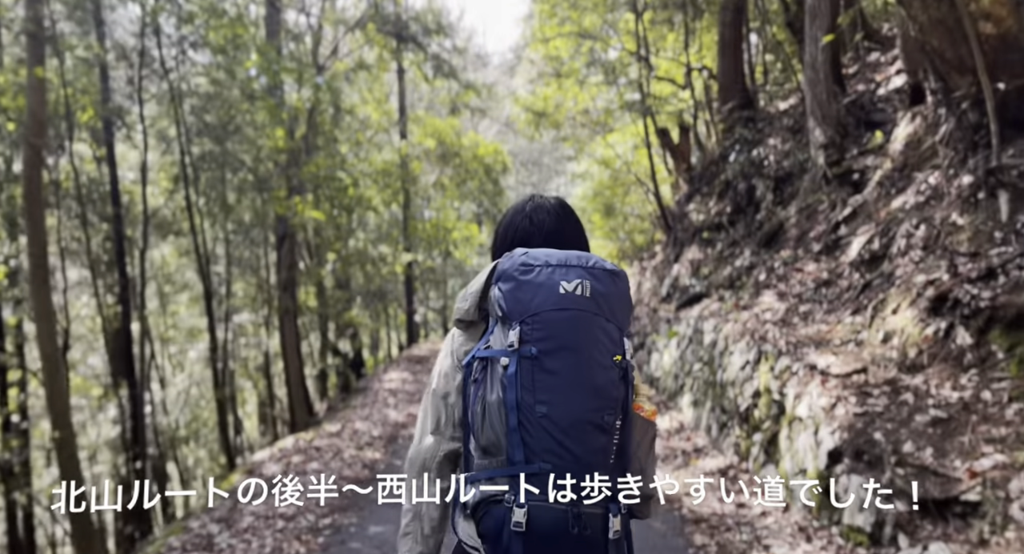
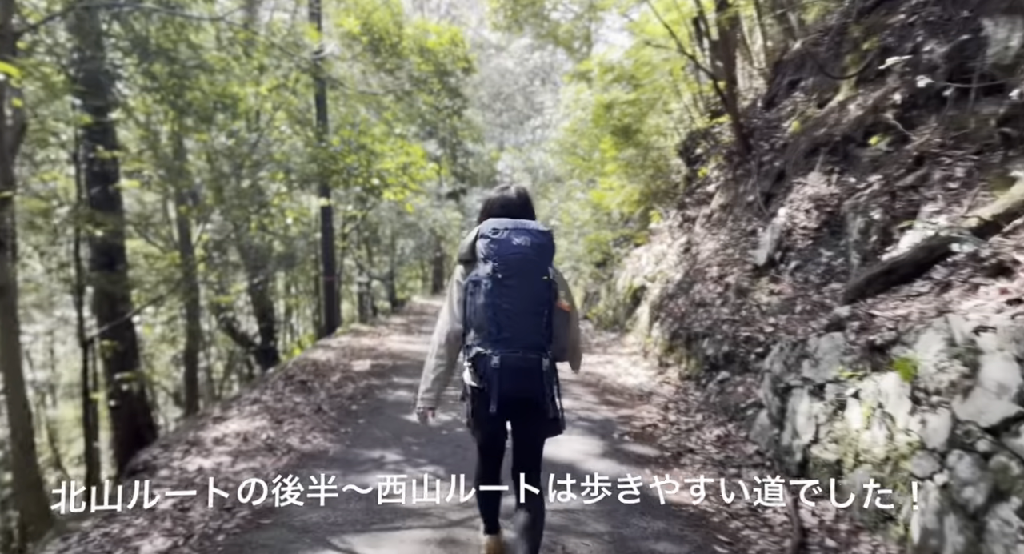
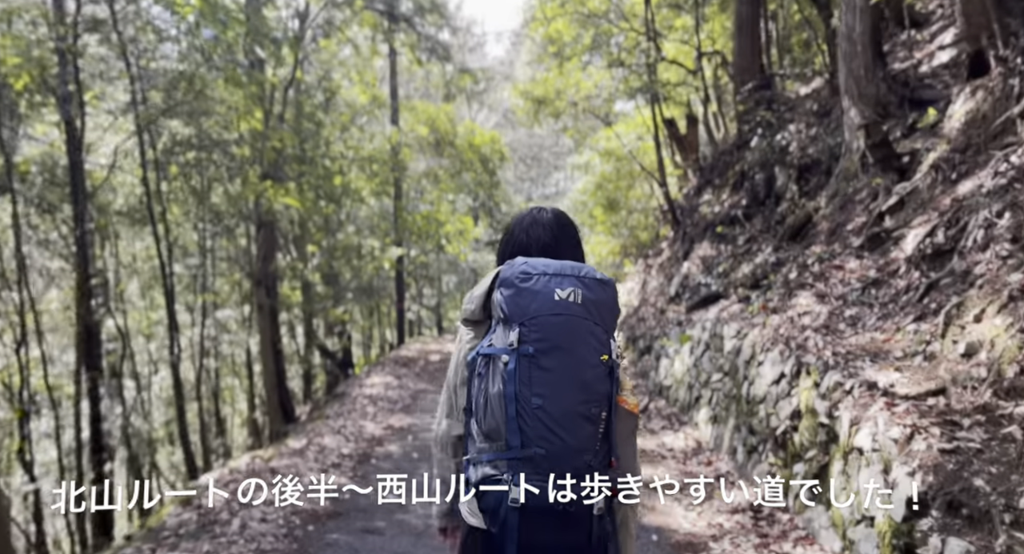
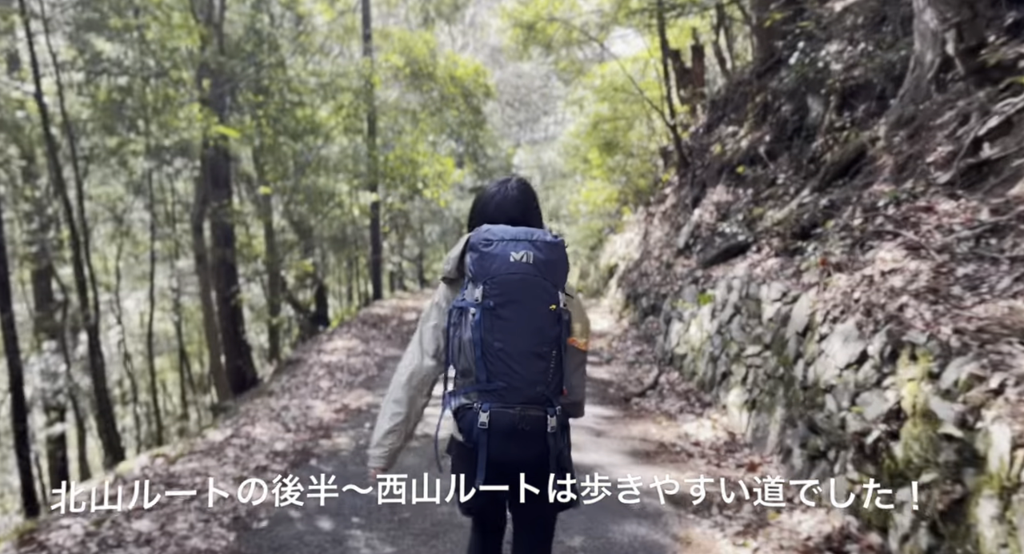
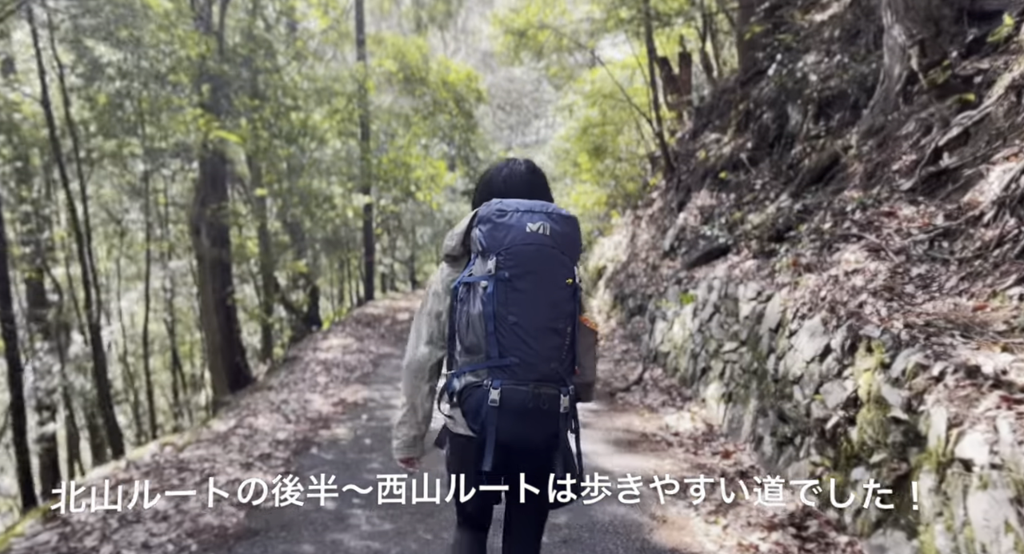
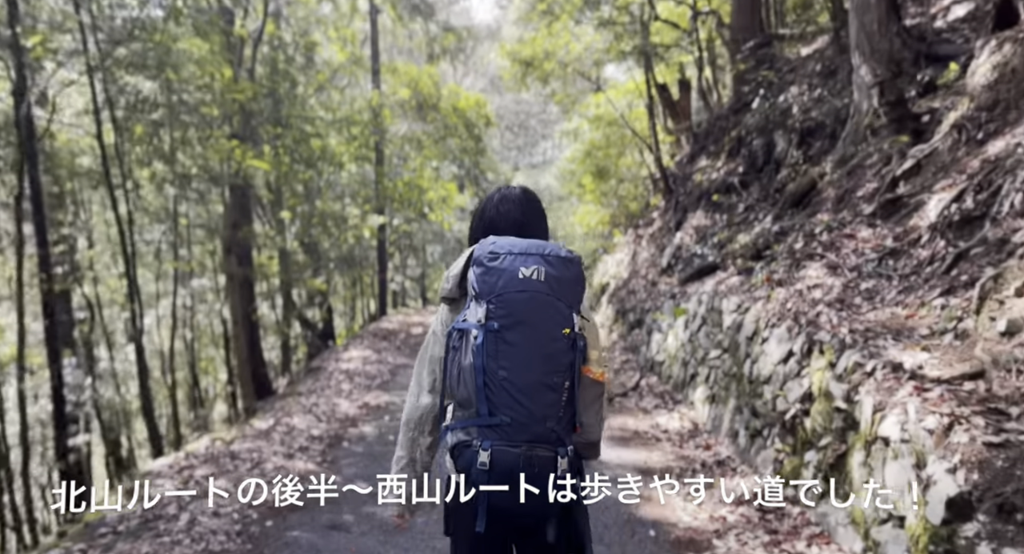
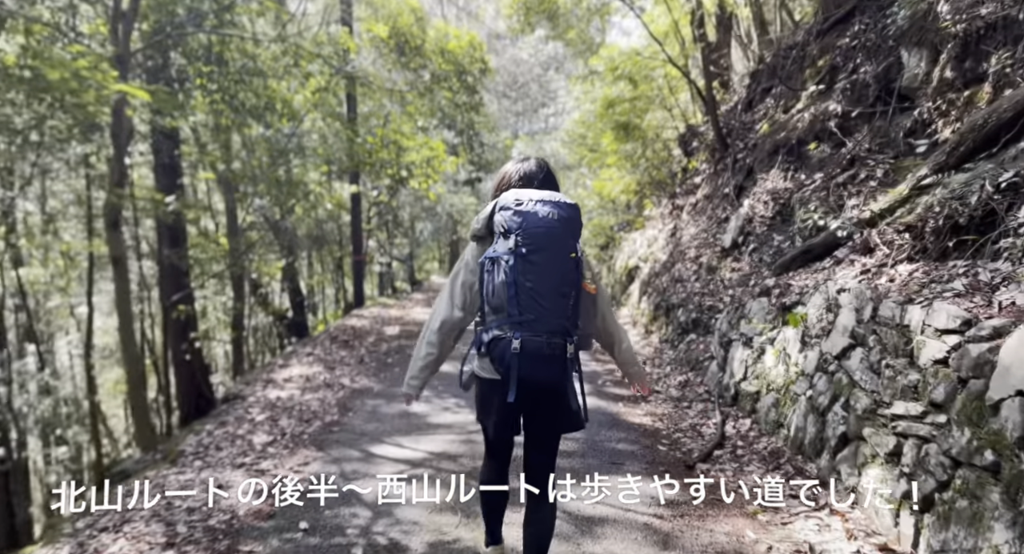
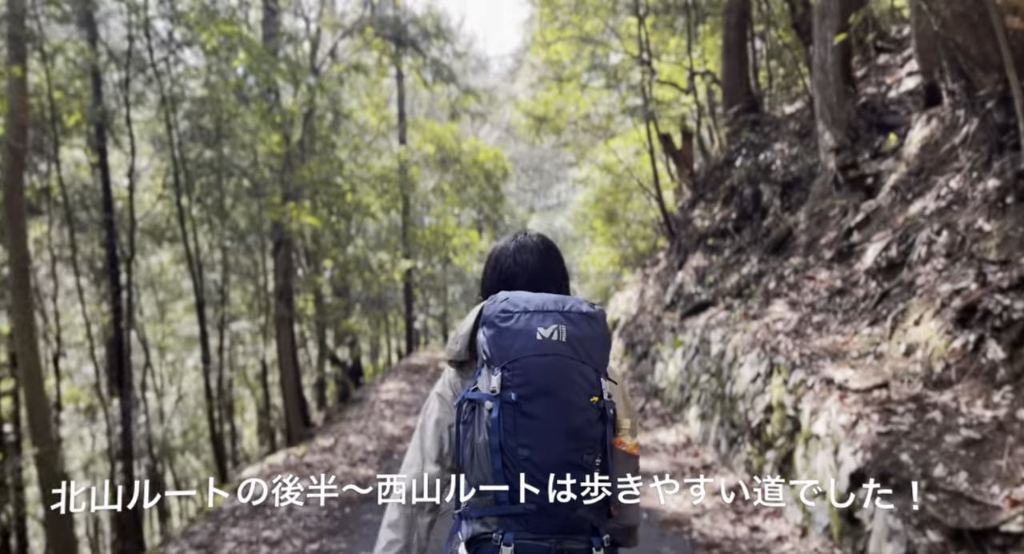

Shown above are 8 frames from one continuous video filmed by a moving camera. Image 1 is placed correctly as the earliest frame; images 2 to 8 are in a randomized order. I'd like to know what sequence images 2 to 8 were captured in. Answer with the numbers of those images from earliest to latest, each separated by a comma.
8, 3, 6, 5, 4, 7, 2
